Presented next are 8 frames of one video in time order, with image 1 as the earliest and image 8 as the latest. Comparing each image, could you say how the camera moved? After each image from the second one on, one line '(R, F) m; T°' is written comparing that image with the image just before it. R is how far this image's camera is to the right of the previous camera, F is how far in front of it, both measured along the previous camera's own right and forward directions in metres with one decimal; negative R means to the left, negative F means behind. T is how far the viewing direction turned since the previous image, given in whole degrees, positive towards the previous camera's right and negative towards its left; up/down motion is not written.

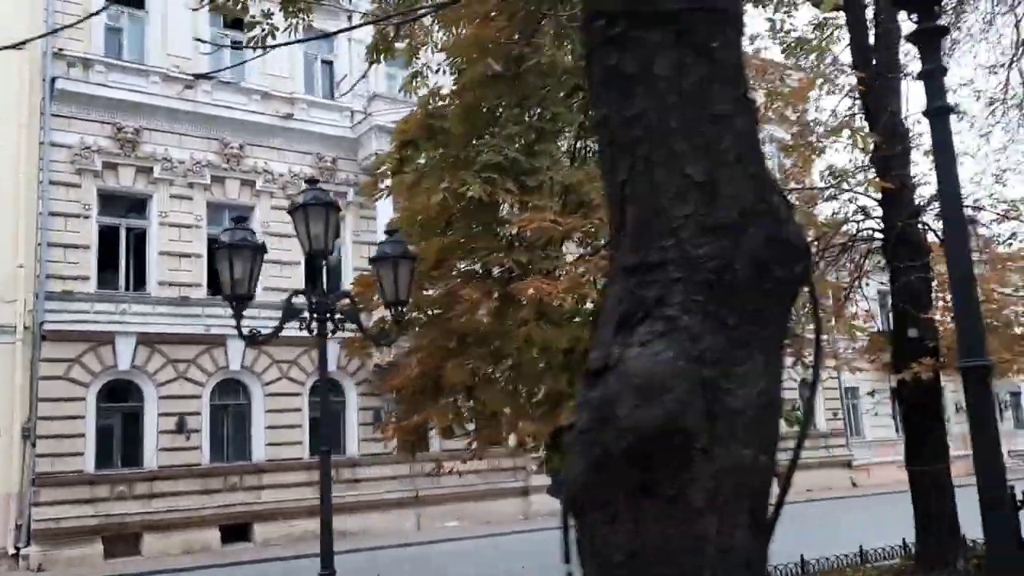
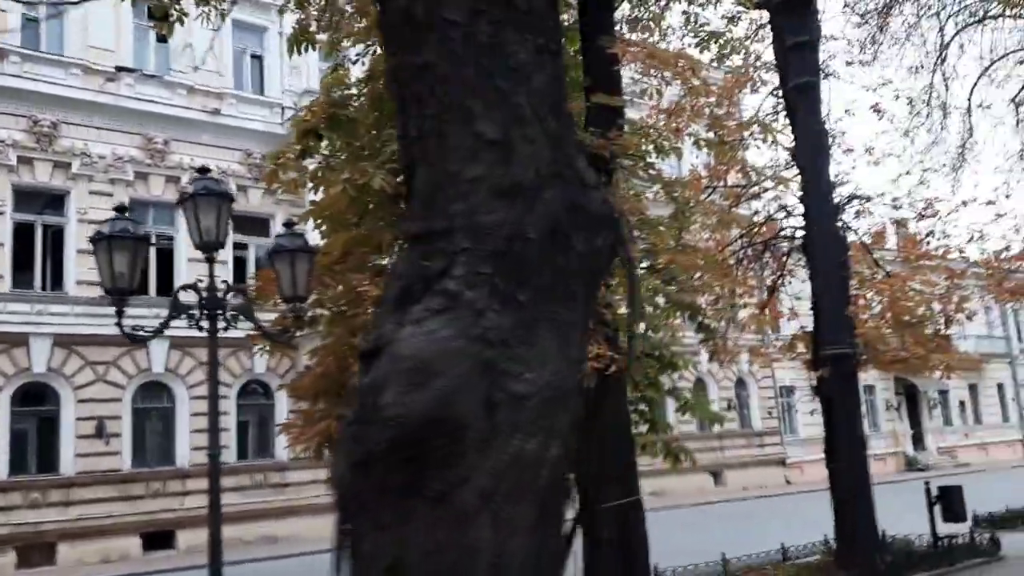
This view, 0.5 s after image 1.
(+0.2, +0.1) m; +3°
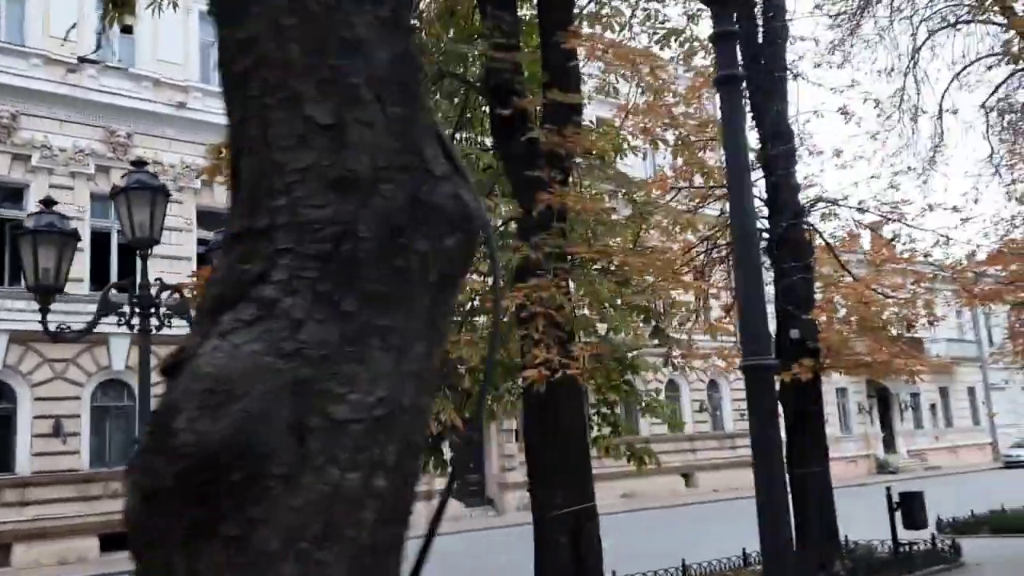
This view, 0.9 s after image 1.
(+0.1, +0.1) m; +1°
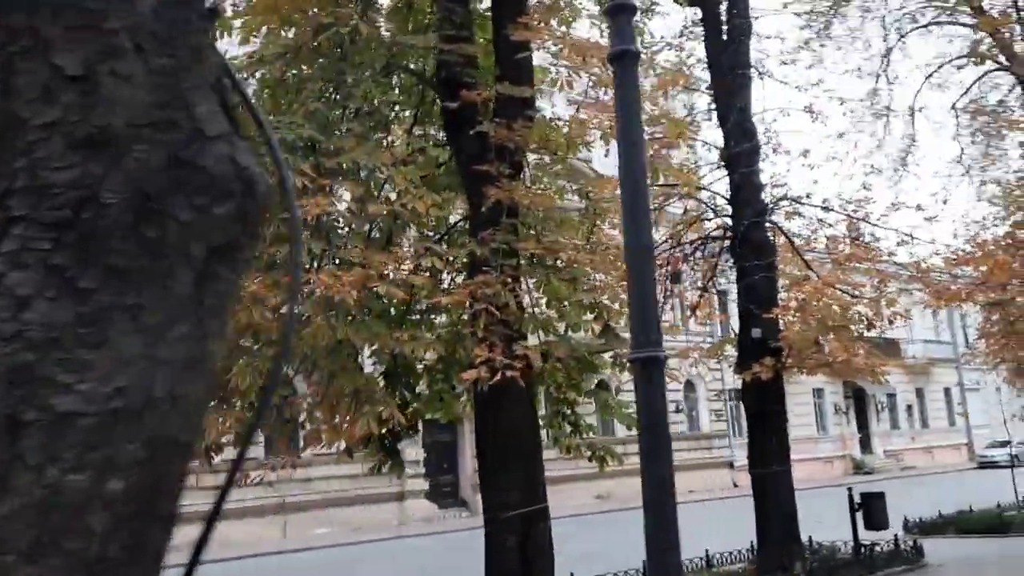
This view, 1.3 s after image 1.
(0.0, -0.3) m; +1°
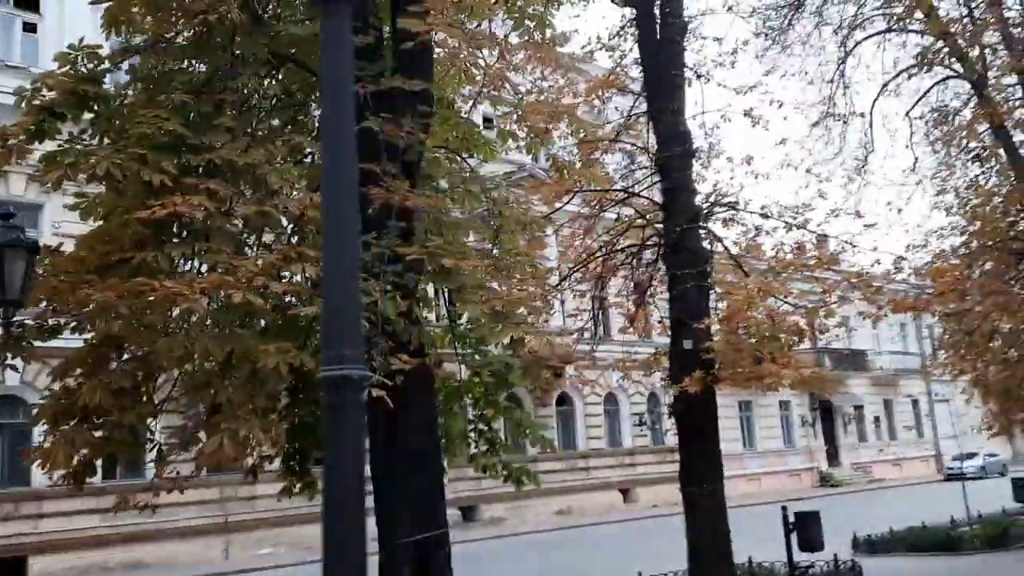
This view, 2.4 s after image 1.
(+0.3, +0.2) m; +1°
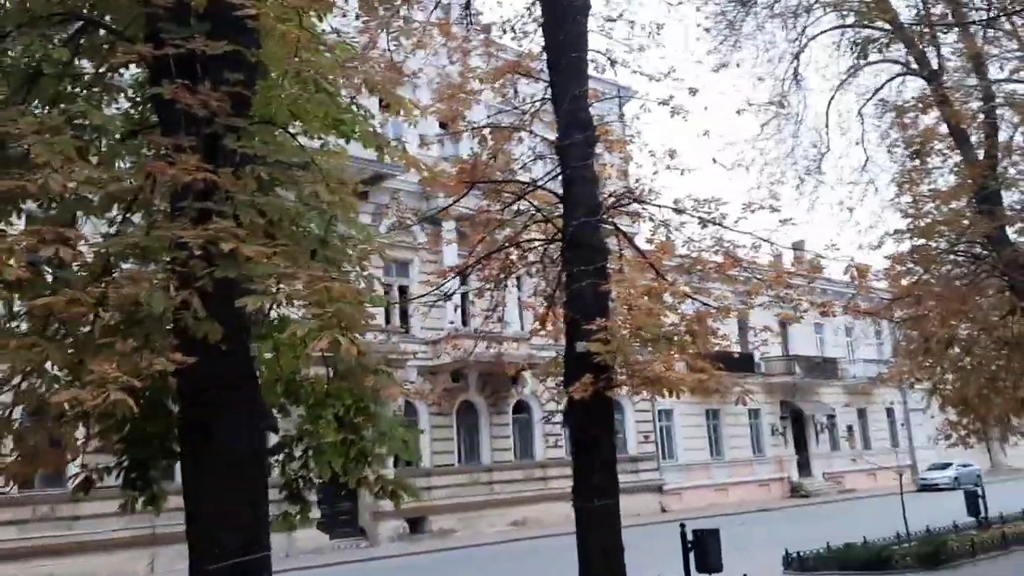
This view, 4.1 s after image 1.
(+0.5, +0.4) m; 0°
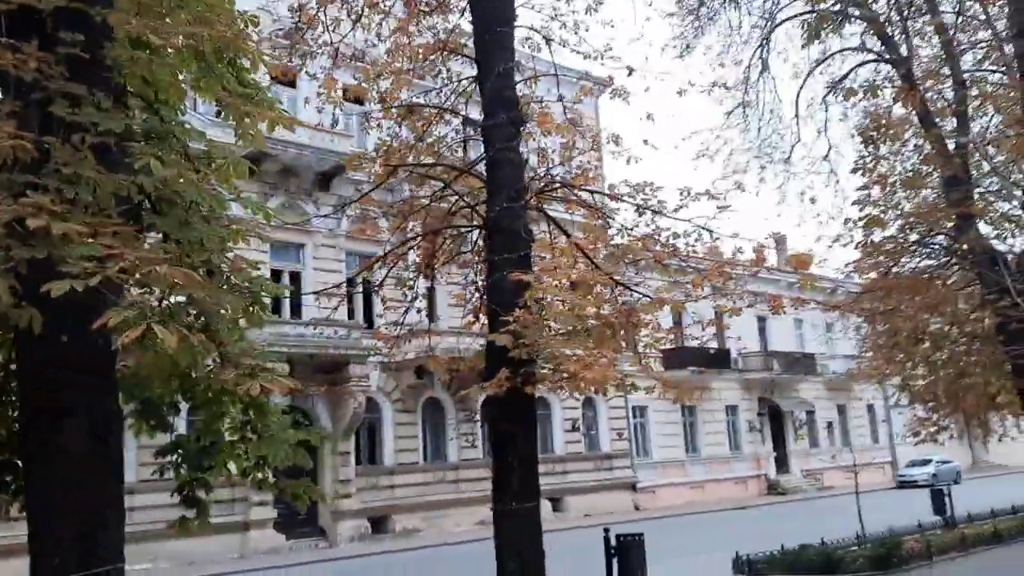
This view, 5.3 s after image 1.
(+0.3, +0.3) m; 0°
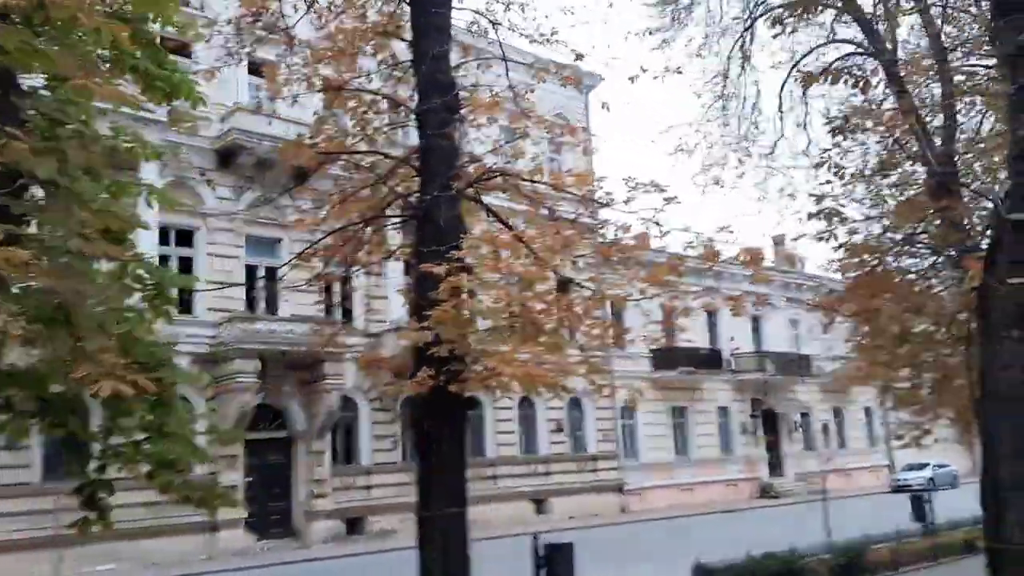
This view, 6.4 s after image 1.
(+0.3, +0.2) m; 0°
